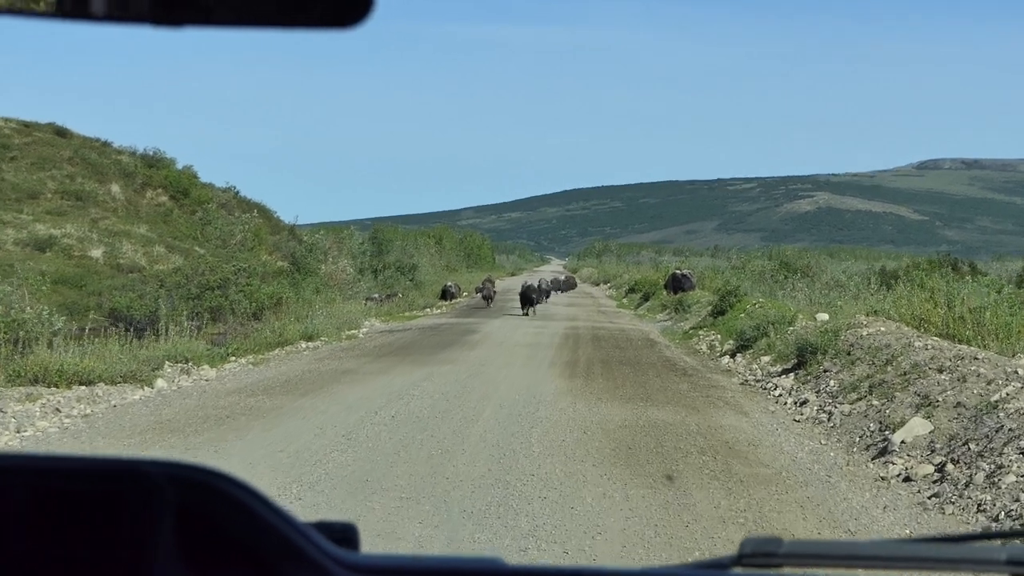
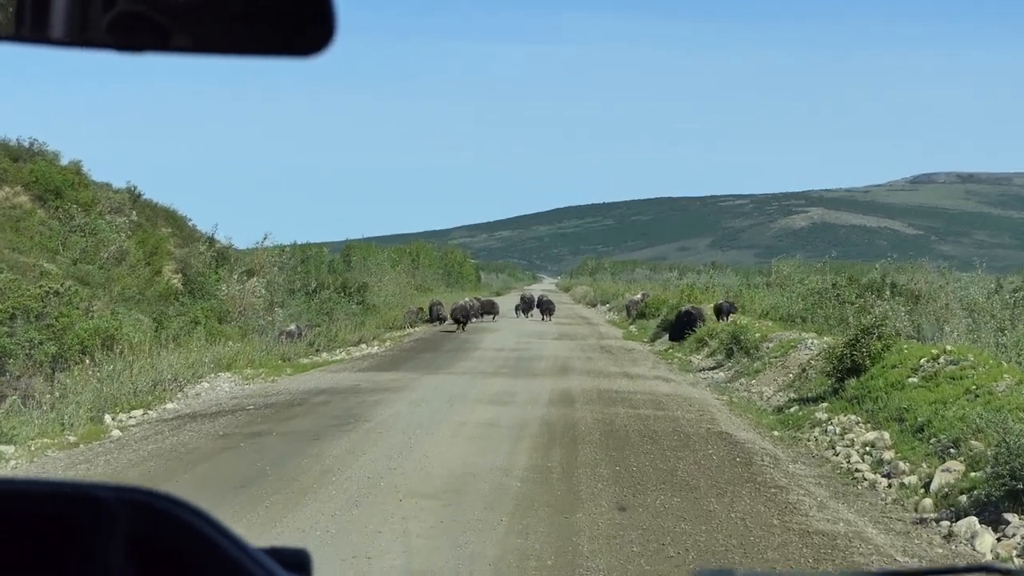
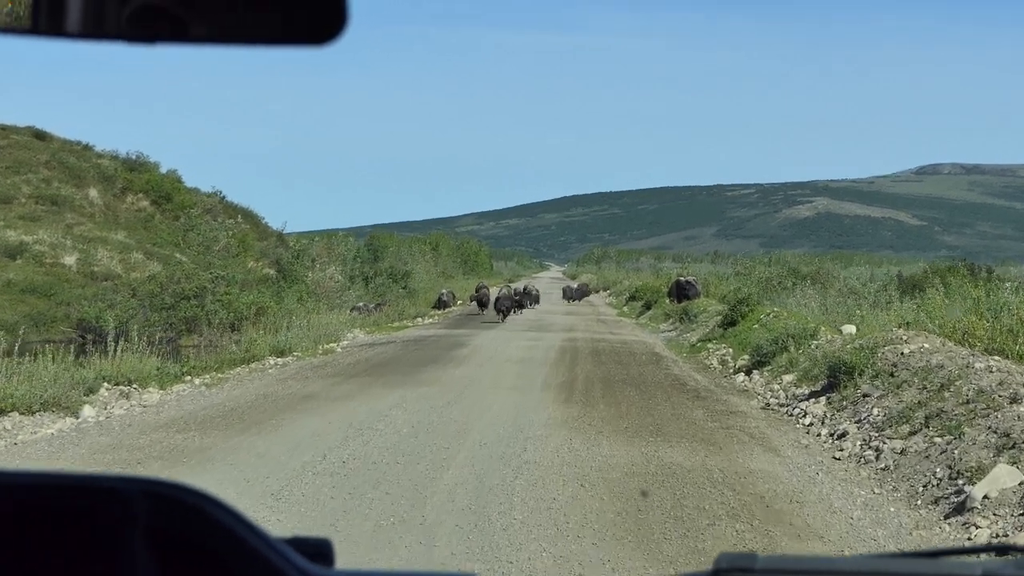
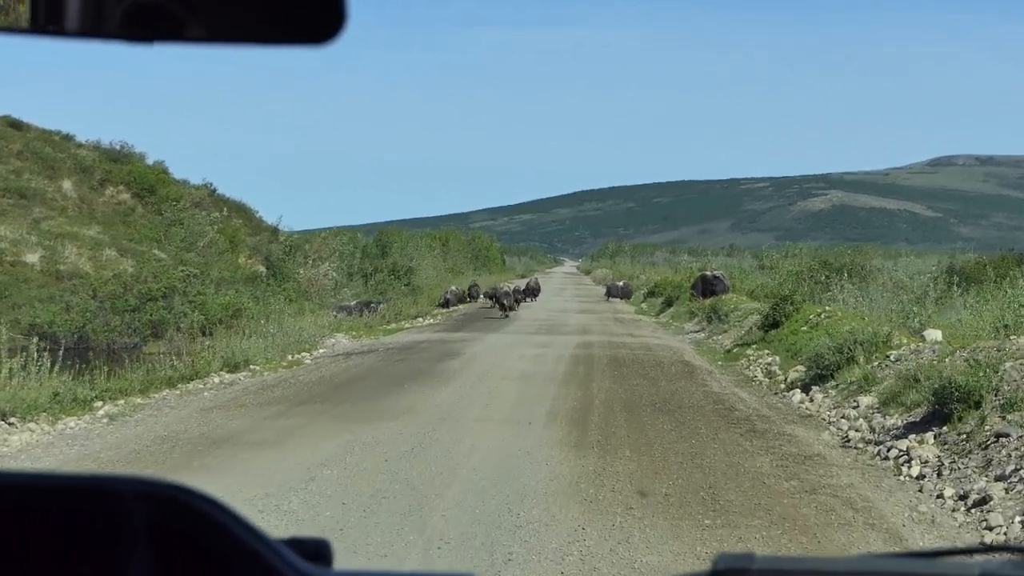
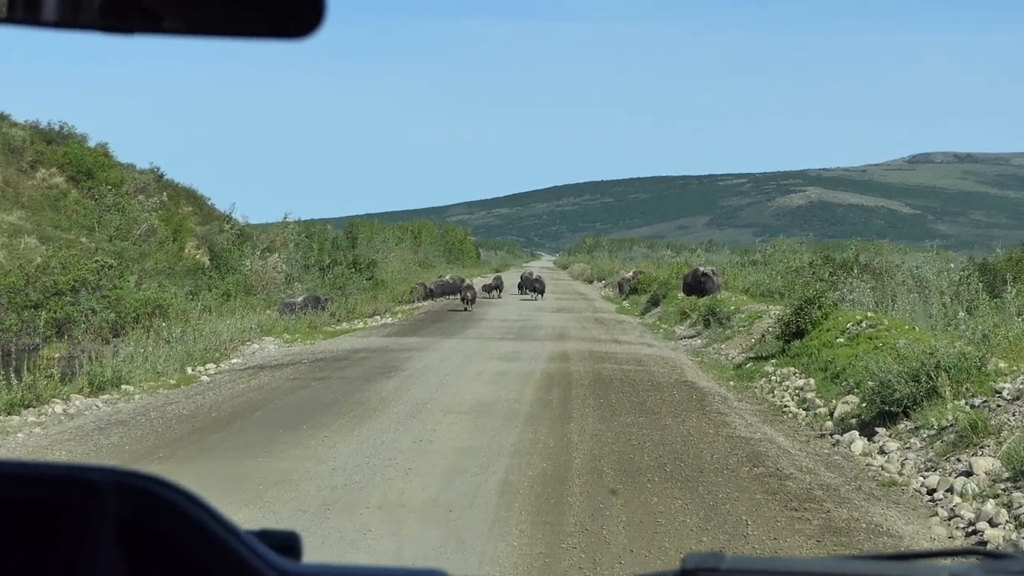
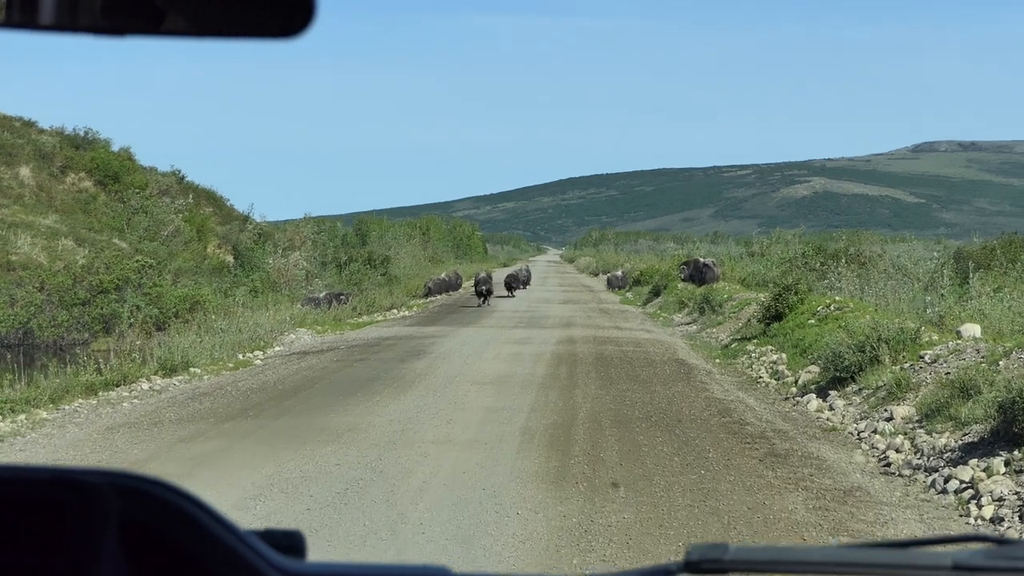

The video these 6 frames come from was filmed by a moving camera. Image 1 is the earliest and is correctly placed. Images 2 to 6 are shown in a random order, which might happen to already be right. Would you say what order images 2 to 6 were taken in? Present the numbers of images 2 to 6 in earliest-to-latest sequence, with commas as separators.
3, 4, 6, 5, 2
